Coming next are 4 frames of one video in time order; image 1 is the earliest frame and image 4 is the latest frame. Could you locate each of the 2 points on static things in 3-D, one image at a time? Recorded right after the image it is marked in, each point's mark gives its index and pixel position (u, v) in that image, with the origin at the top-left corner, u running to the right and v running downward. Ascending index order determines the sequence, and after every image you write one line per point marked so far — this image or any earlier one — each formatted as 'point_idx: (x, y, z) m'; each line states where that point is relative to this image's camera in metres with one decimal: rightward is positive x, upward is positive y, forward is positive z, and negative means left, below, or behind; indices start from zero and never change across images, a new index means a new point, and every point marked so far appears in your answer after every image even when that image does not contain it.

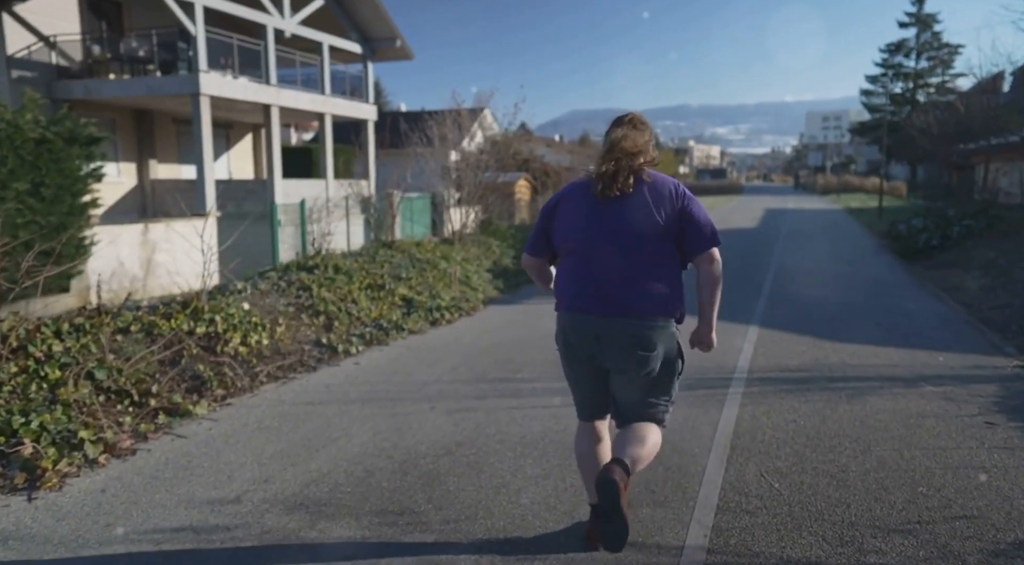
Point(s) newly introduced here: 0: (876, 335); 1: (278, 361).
0: (+4.8, -0.7, +10.4) m
1: (-2.4, -0.8, +7.9) m
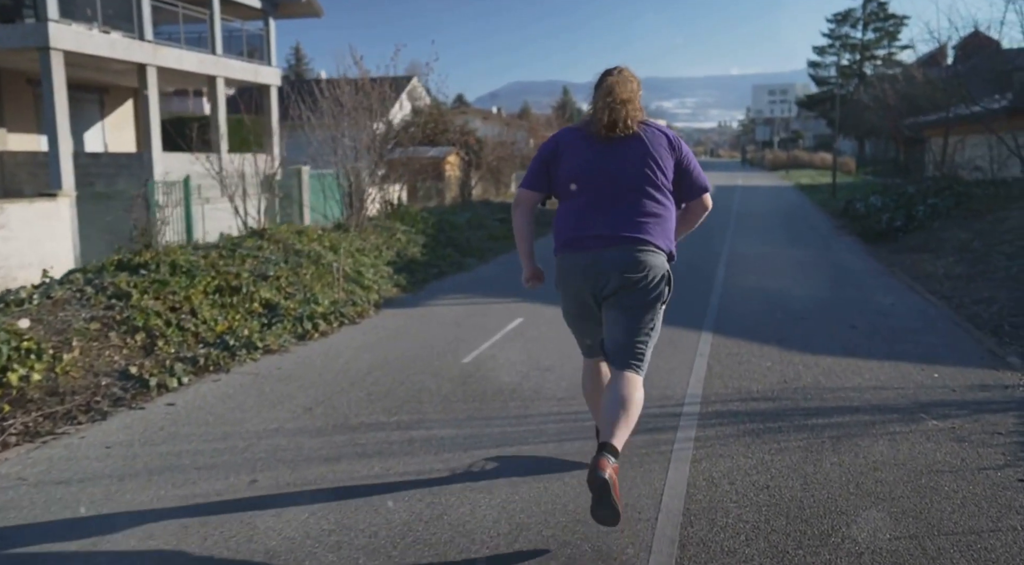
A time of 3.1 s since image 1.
0: (+3.7, -0.6, +8.6) m
1: (-3.3, -0.9, +5.6) m
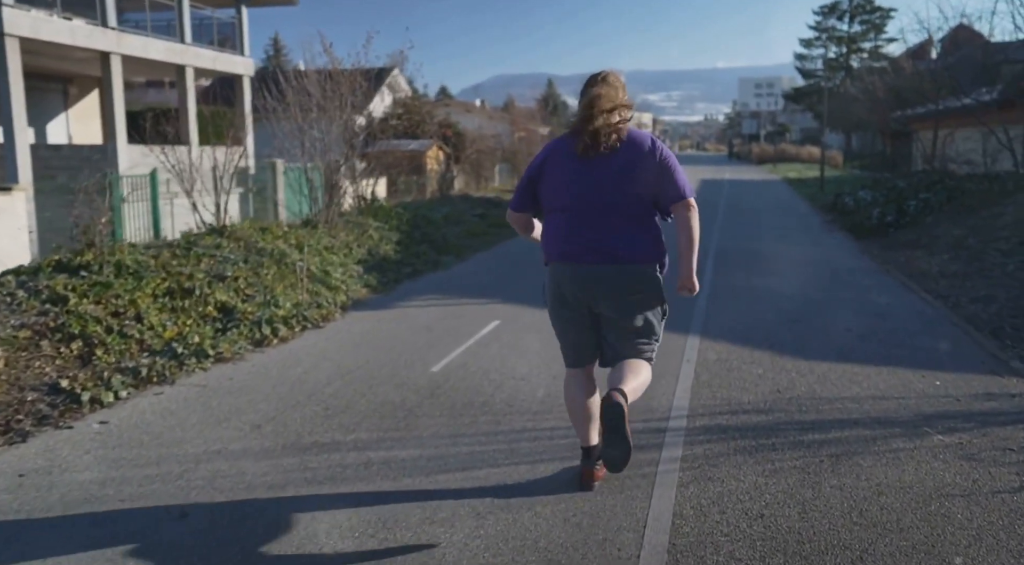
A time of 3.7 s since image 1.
0: (+3.5, -0.6, +8.1) m
1: (-3.5, -0.9, +5.0) m
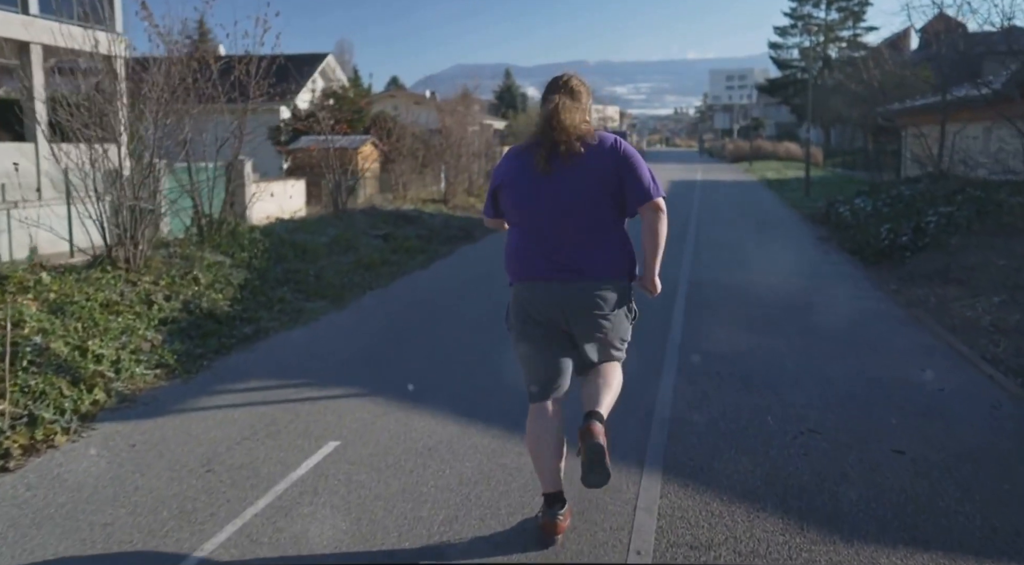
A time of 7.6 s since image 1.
0: (+2.4, -1.3, +4.8) m
1: (-4.4, -1.6, +1.5) m
